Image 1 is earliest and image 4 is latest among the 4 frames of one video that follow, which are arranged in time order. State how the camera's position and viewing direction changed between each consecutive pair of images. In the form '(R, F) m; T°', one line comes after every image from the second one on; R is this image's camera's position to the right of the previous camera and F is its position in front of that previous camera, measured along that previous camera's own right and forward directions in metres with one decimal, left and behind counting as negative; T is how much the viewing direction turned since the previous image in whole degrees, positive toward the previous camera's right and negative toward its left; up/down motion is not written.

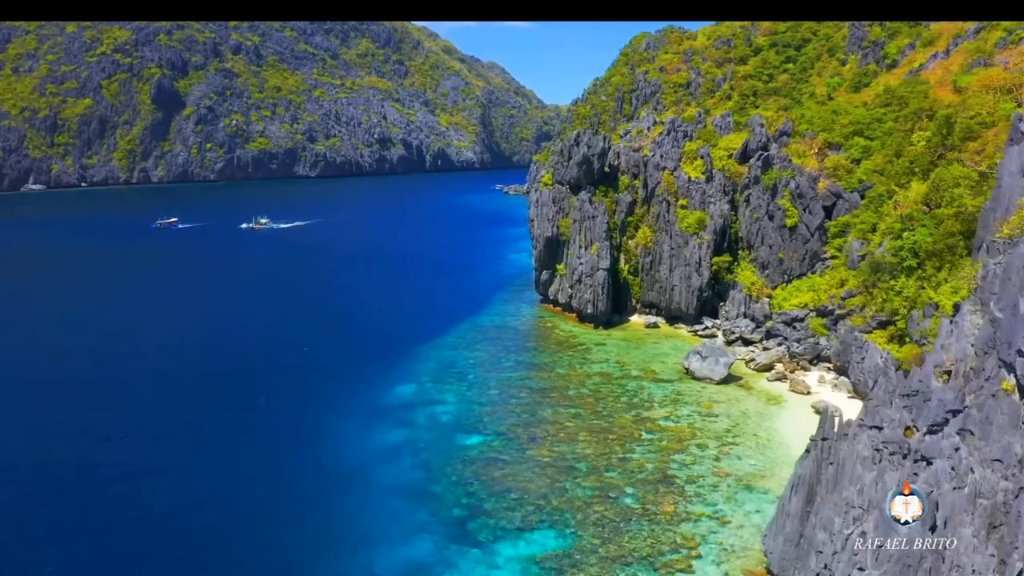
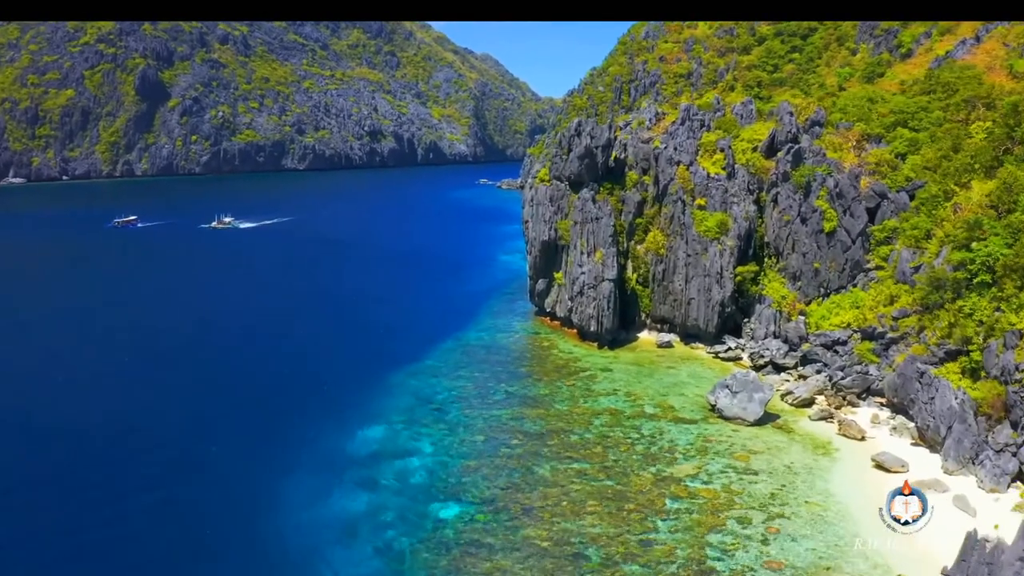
(+0.2, +7.9) m; 0°
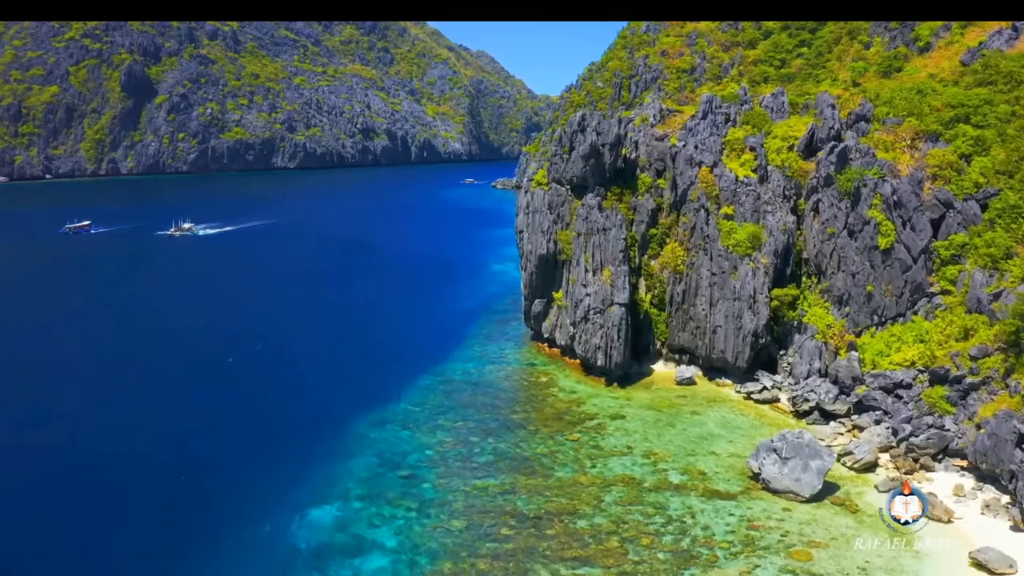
(+0.3, +8.1) m; 0°
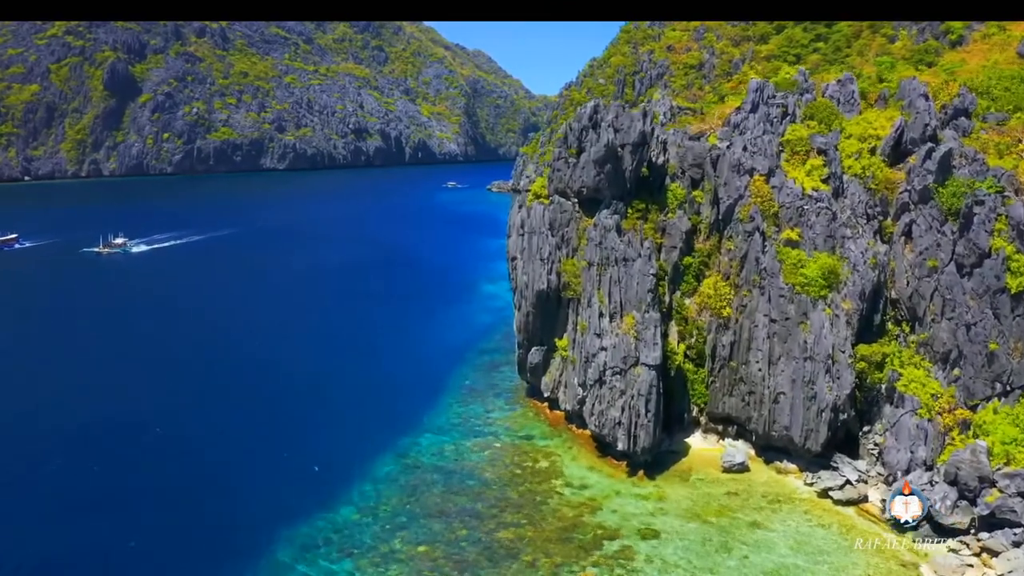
(+0.4, +10.8) m; 0°
